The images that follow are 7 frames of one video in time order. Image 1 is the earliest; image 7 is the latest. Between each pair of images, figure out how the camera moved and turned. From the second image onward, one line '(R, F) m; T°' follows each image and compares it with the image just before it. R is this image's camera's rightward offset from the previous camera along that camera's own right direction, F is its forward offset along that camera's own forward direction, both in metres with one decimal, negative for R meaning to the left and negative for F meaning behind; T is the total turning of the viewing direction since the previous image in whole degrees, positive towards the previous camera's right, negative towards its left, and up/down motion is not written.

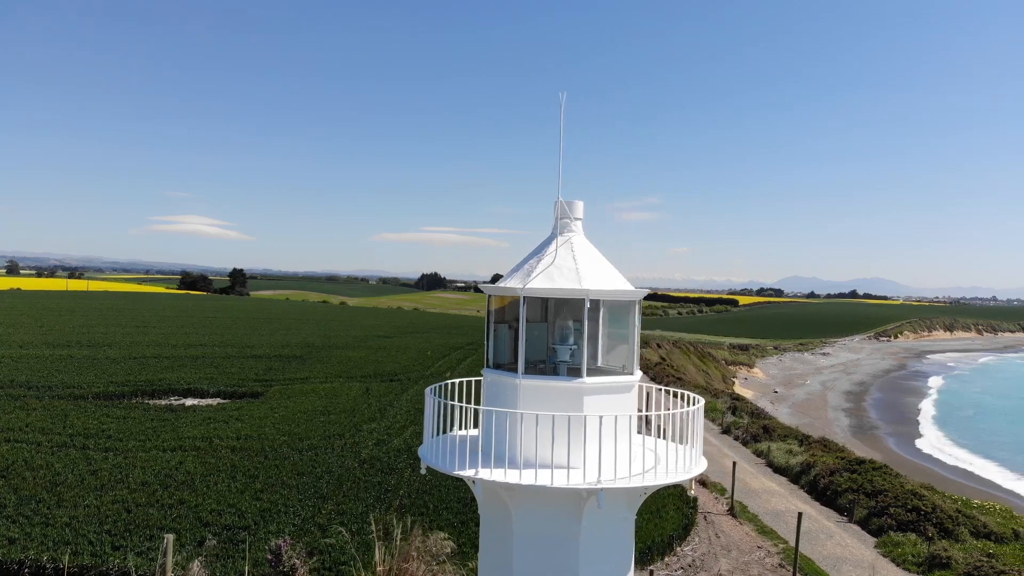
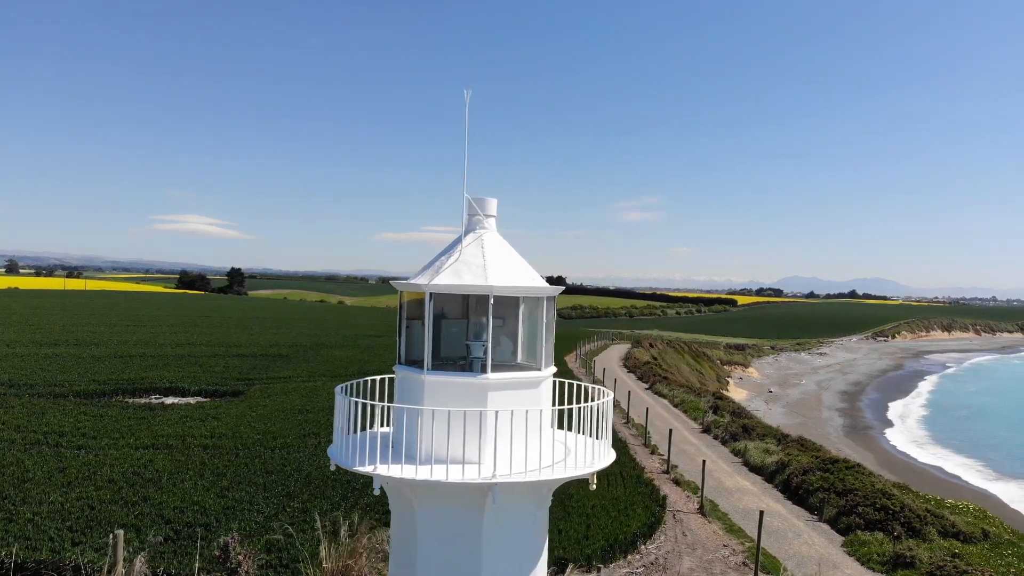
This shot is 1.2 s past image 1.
(+1.0, 0.0) m; 0°
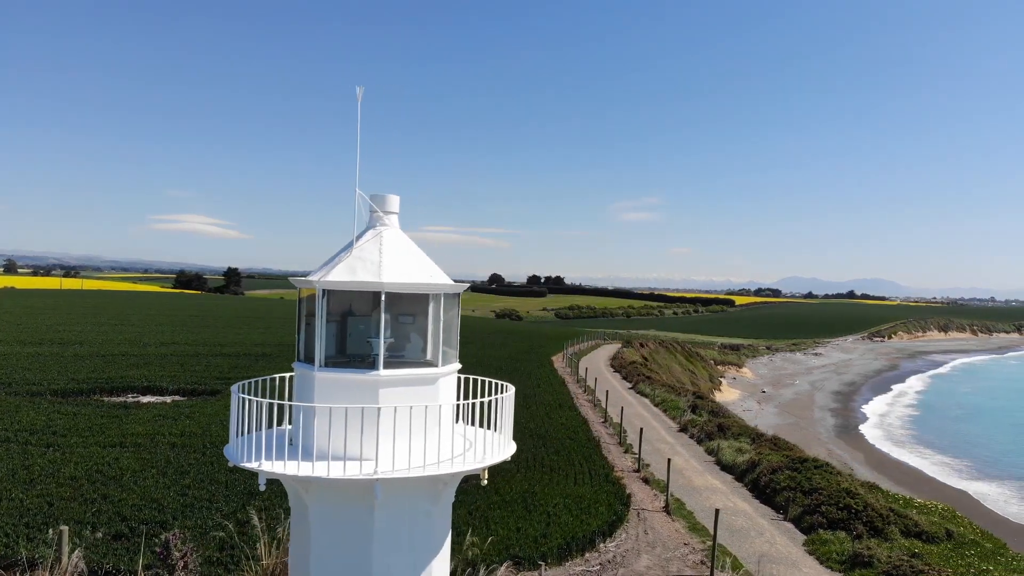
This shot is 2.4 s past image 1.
(+1.1, 0.0) m; 0°
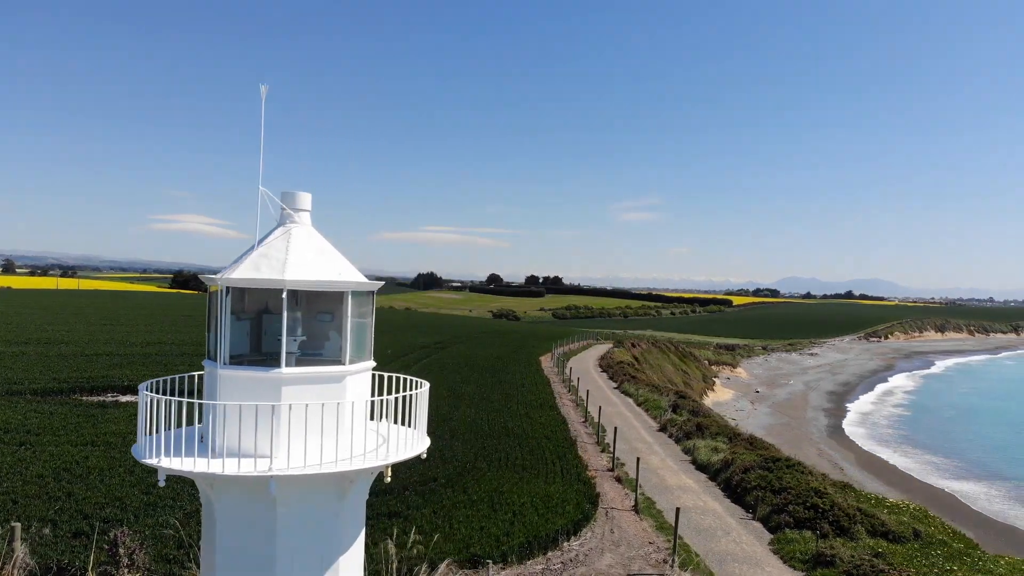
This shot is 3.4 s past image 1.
(+1.0, 0.0) m; 0°
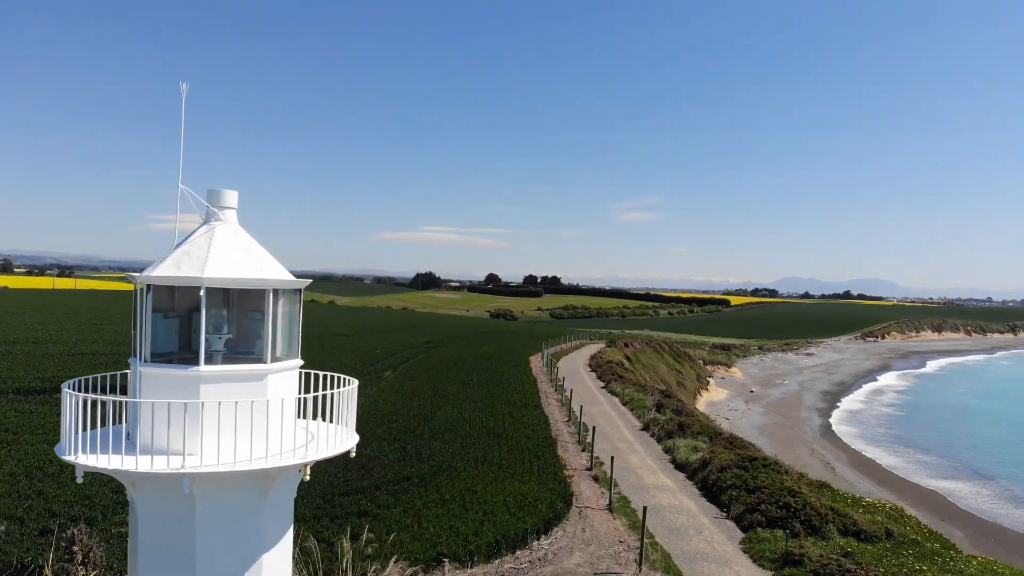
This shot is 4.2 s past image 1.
(+0.8, 0.0) m; 0°
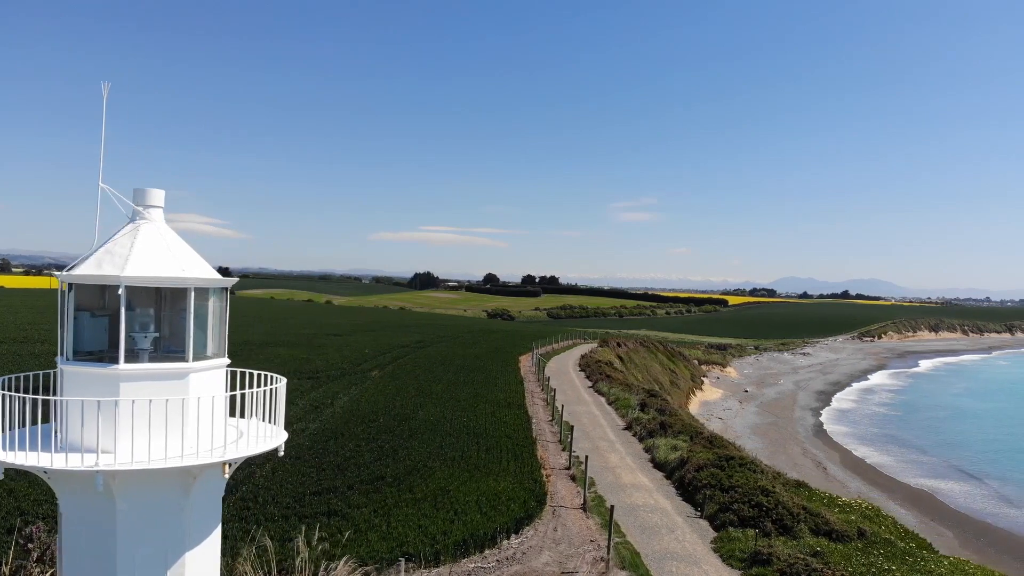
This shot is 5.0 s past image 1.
(+0.8, 0.0) m; 0°
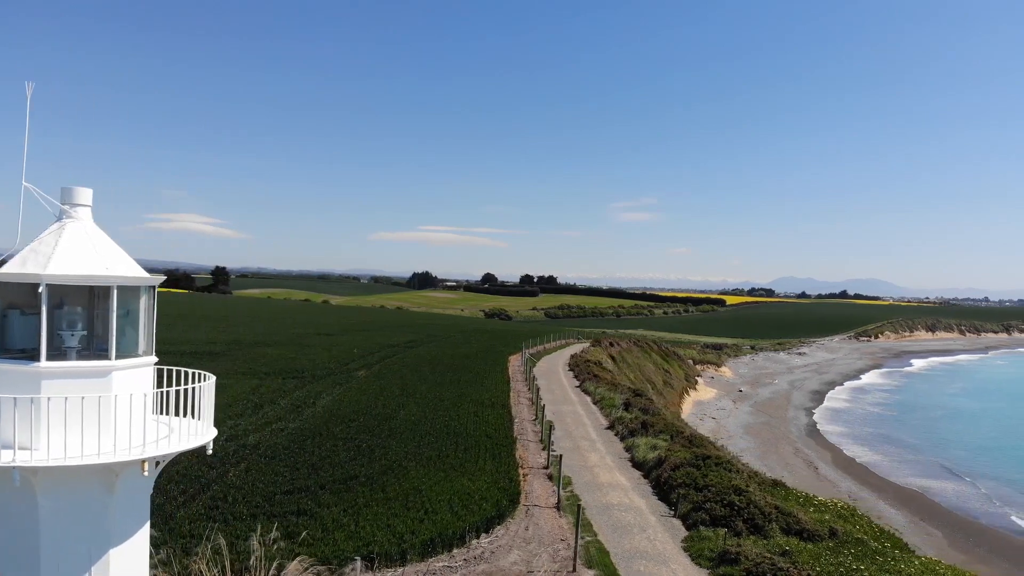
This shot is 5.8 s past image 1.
(+0.8, 0.0) m; 0°
